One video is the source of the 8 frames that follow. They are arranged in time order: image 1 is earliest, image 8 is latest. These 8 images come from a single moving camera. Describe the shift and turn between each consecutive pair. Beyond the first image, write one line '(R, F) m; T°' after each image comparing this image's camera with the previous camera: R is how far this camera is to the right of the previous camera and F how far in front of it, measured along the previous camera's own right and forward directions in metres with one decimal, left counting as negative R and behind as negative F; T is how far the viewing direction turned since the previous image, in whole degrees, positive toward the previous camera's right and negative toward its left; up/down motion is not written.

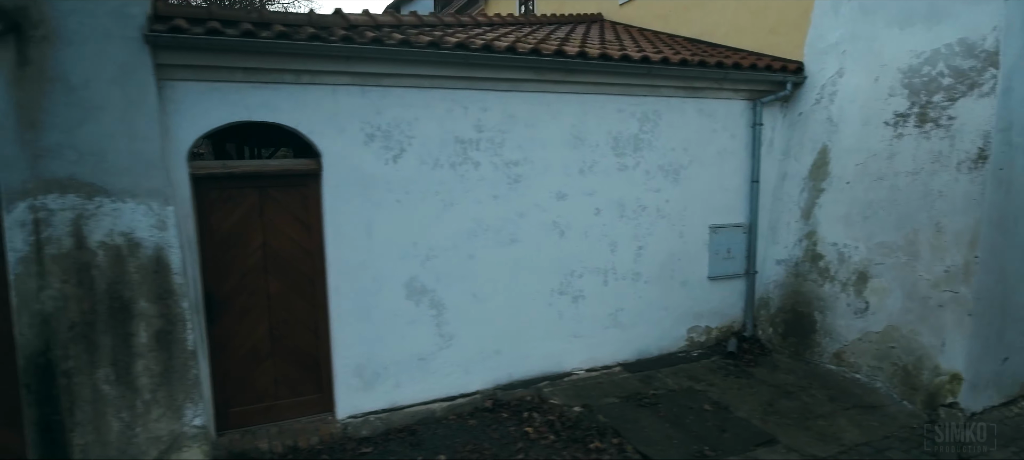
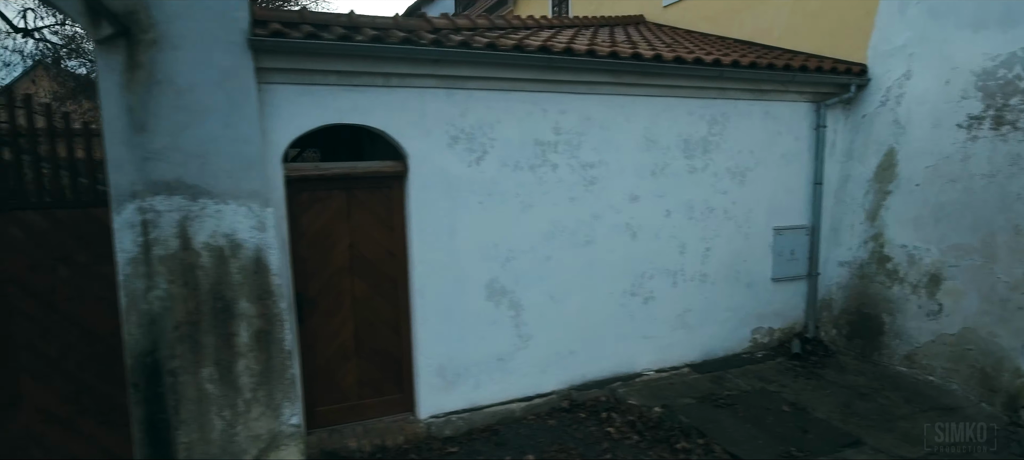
(-0.5, 0.0) m; 0°
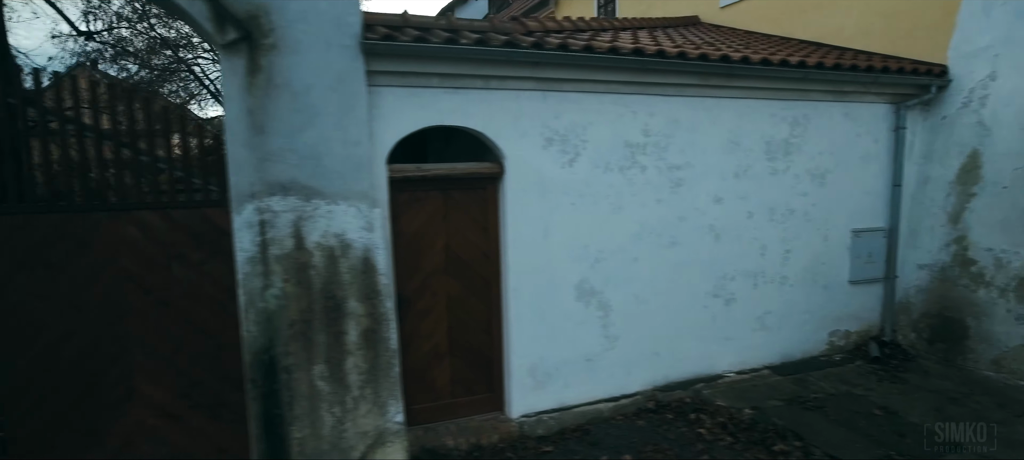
(-0.5, 0.0) m; -2°
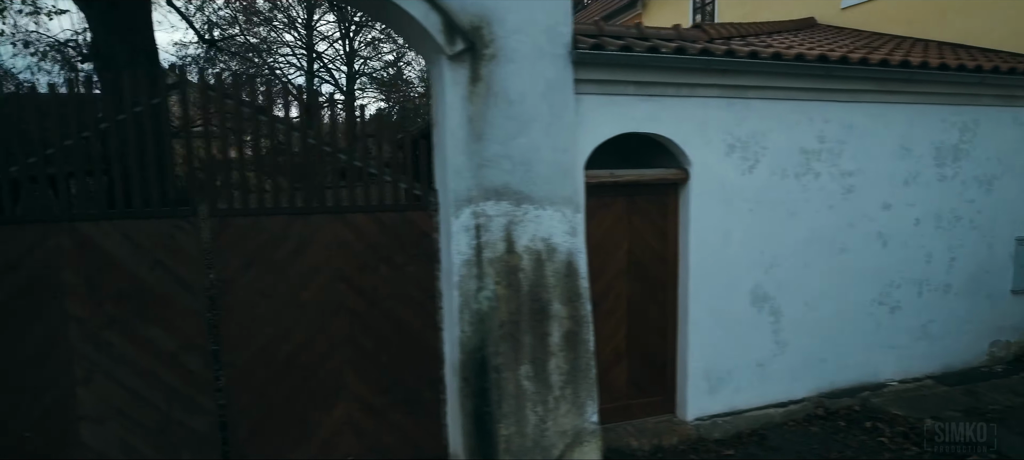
(-0.9, -0.1) m; -4°
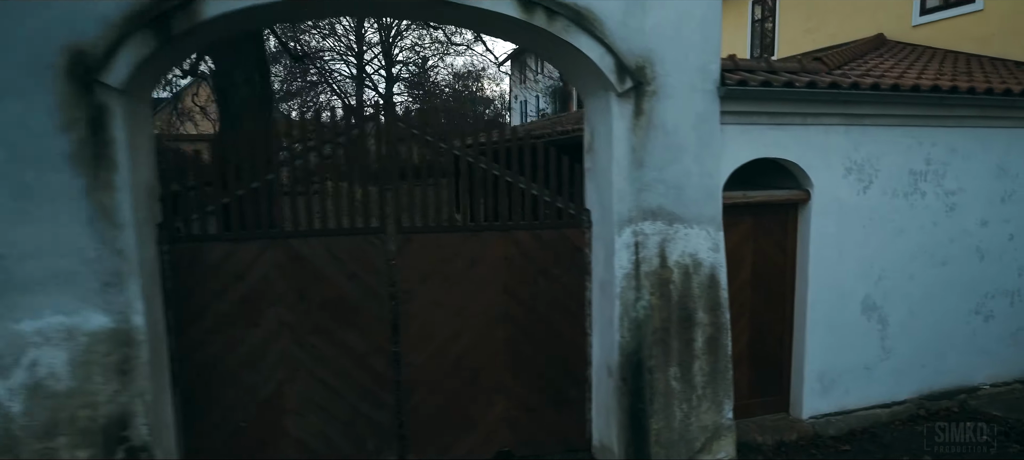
(-0.9, -0.5) m; -1°
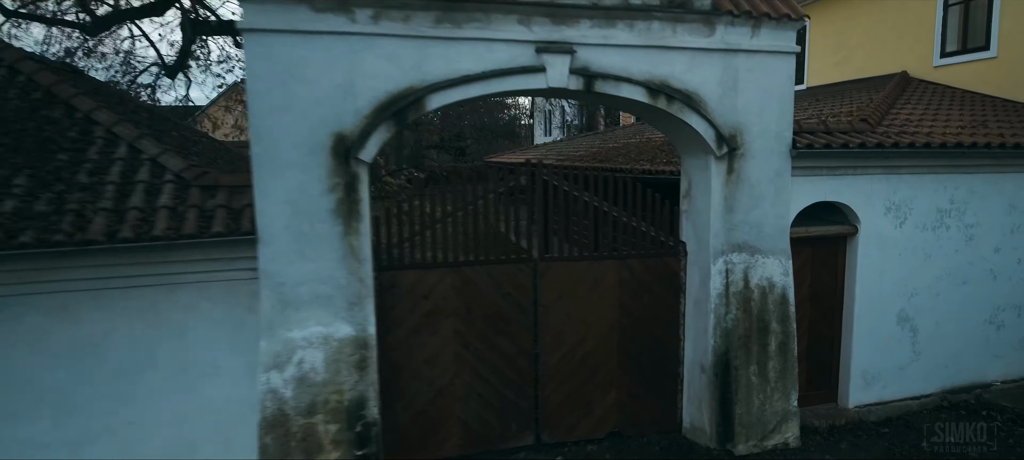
(-0.9, -1.2) m; 0°
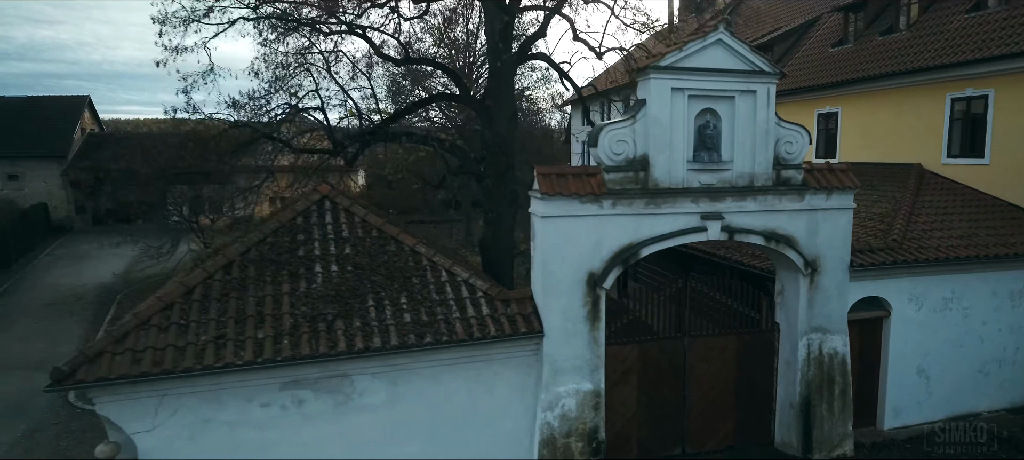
(-2.0, -3.1) m; 0°
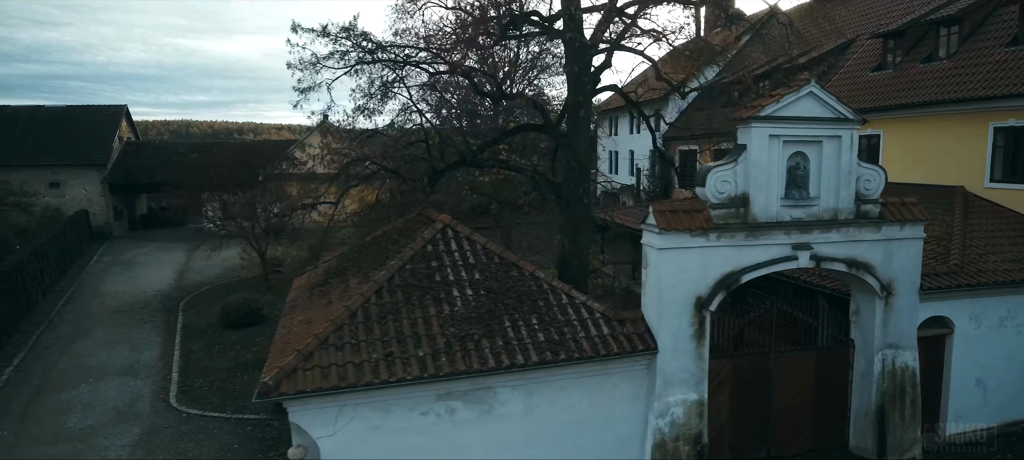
(-1.5, -1.1) m; 0°
